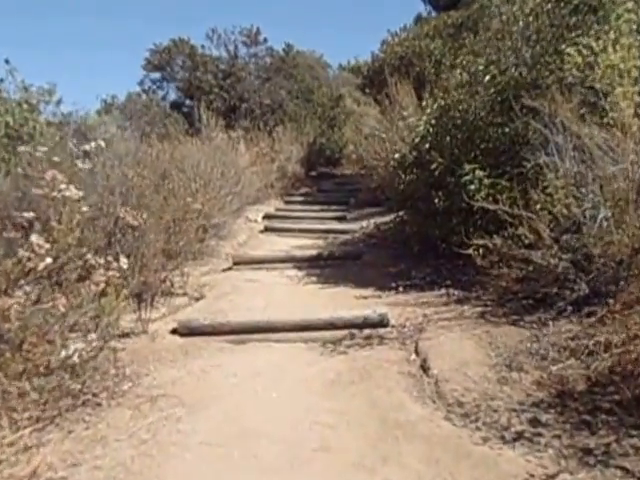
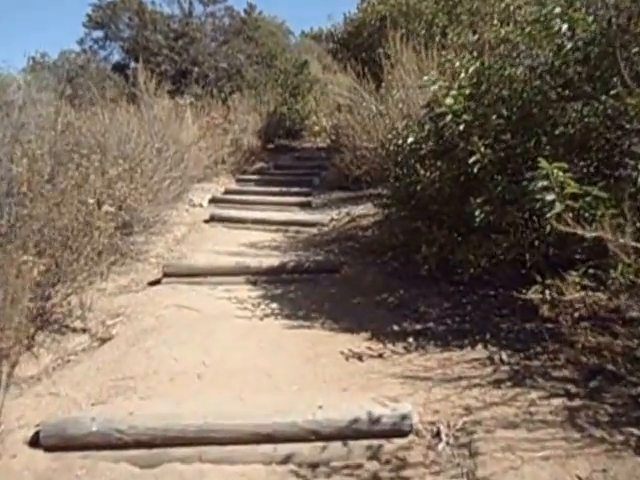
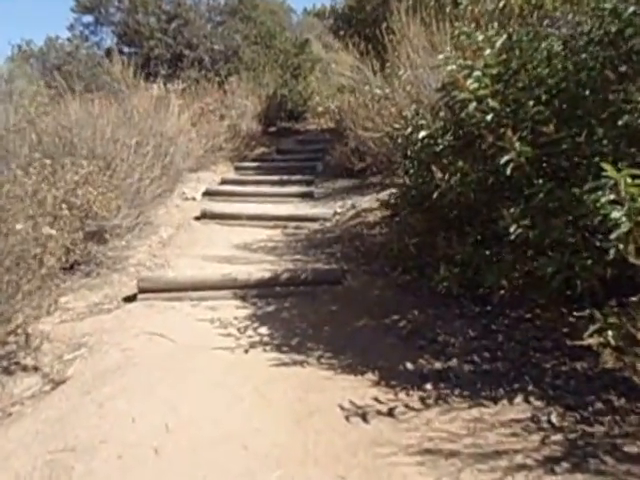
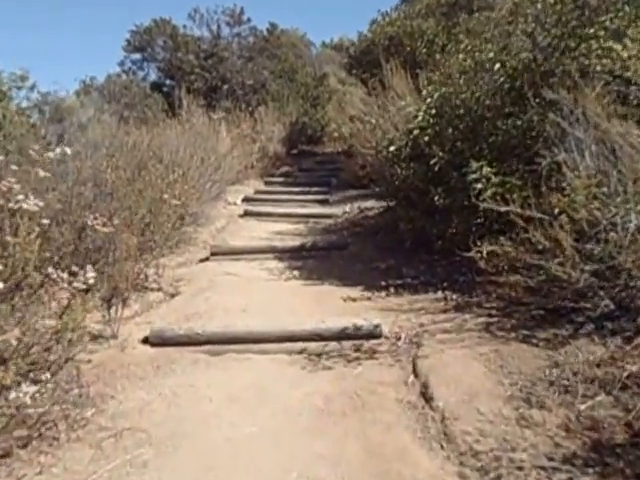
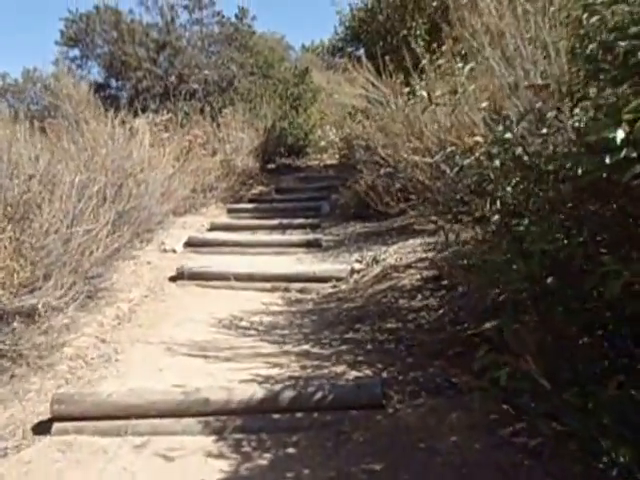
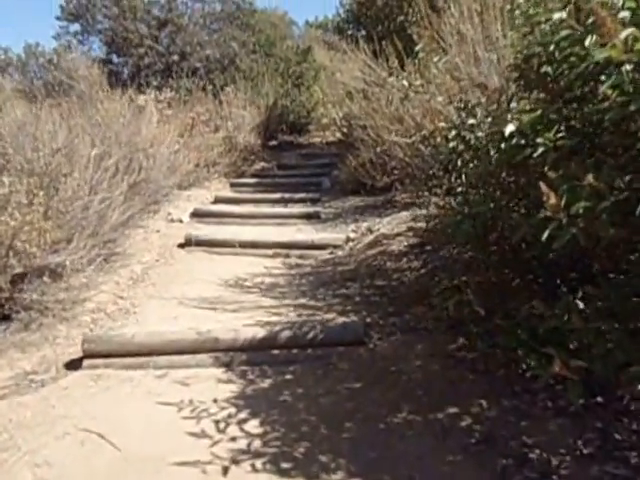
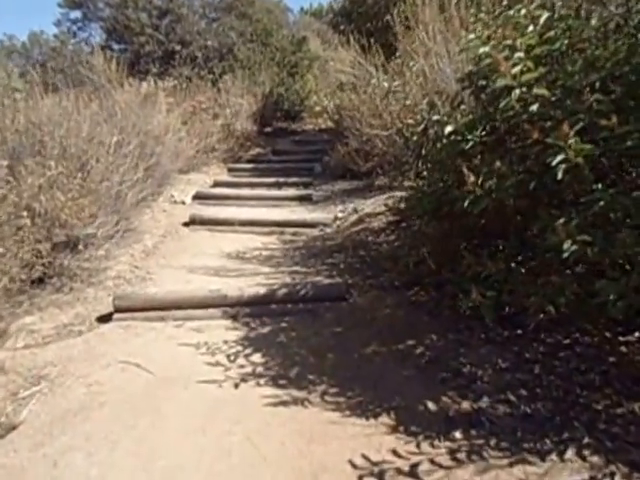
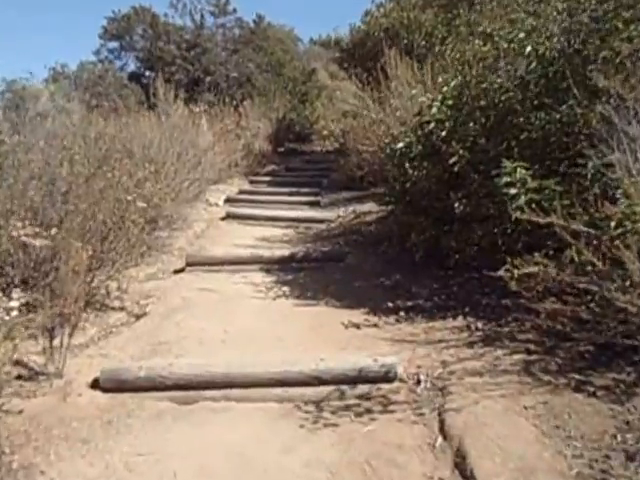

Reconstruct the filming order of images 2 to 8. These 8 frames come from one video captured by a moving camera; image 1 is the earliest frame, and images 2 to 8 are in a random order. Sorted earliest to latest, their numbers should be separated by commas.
4, 8, 2, 3, 7, 6, 5
